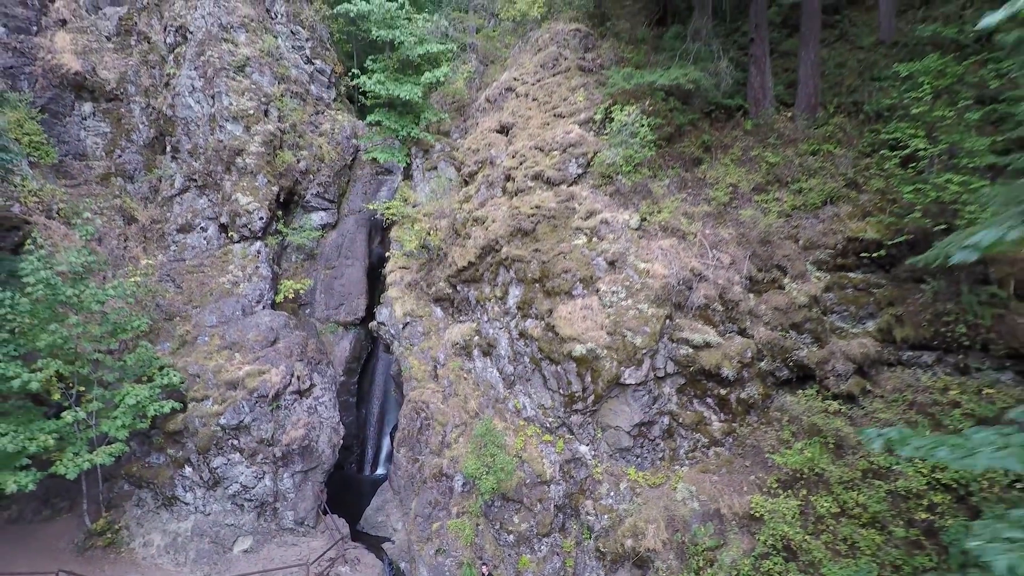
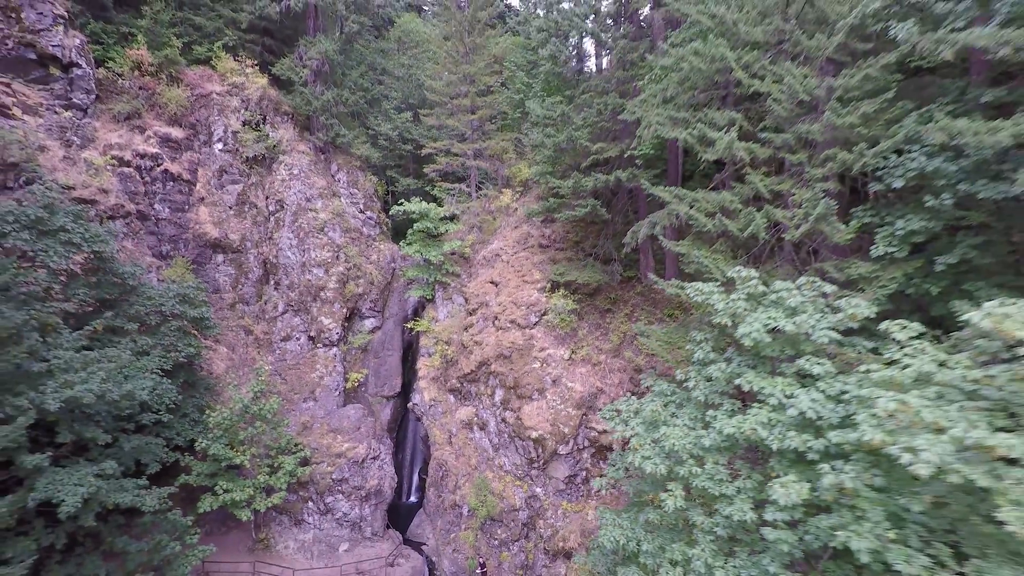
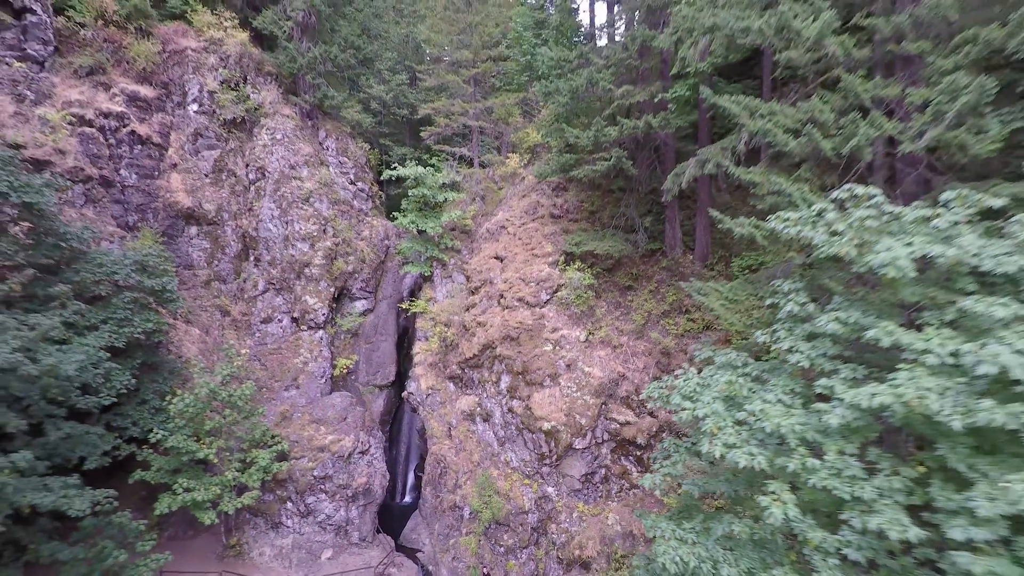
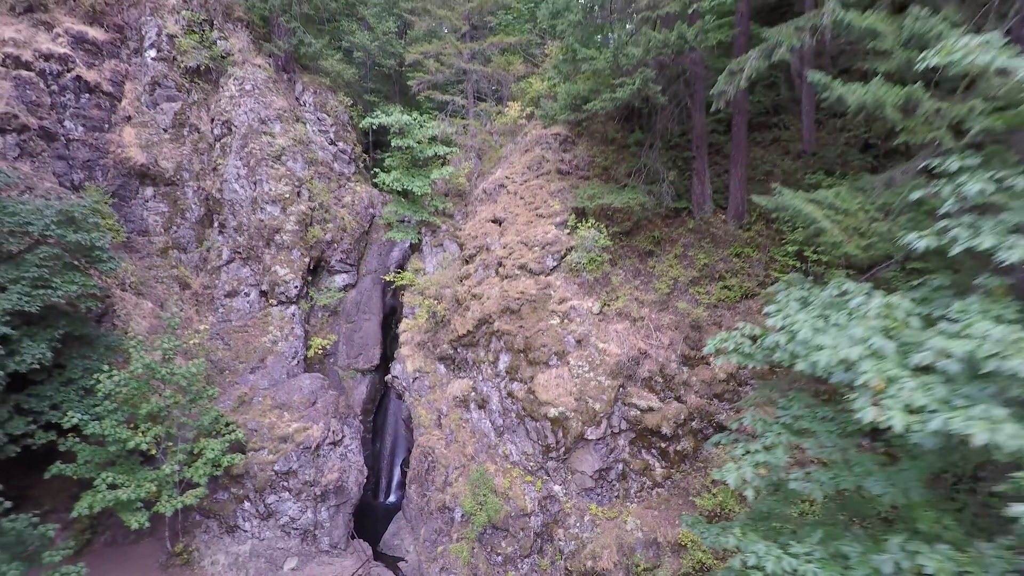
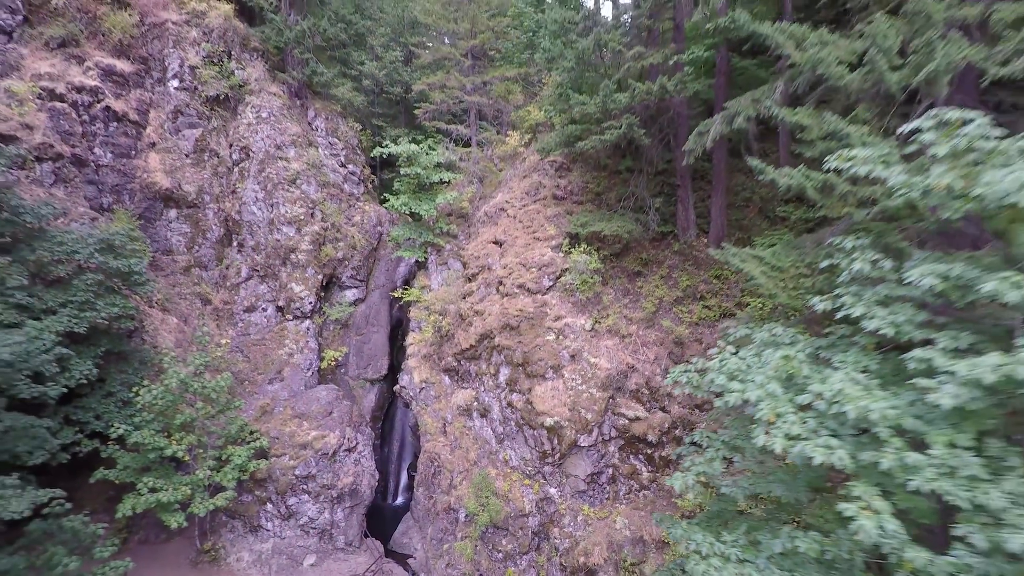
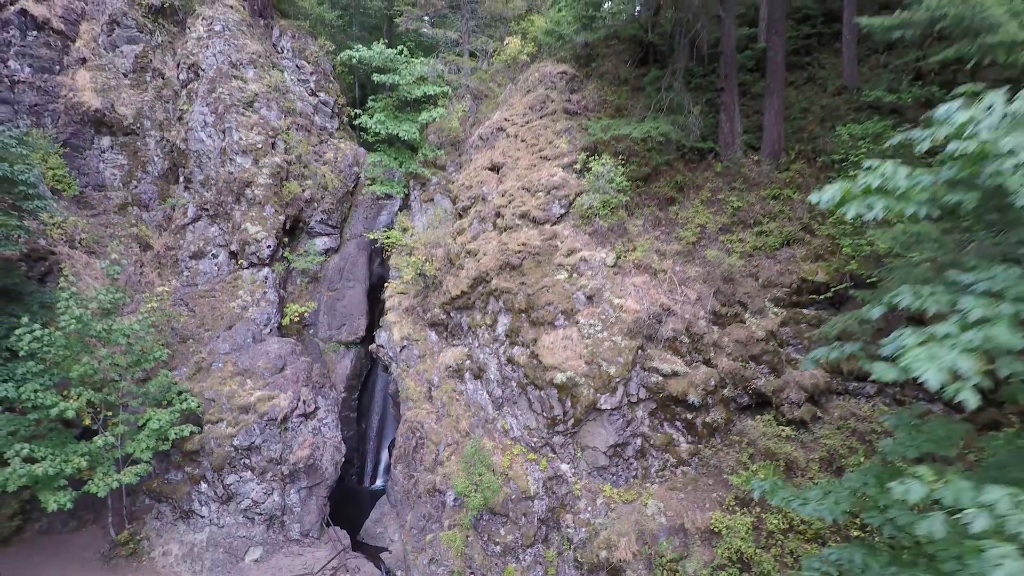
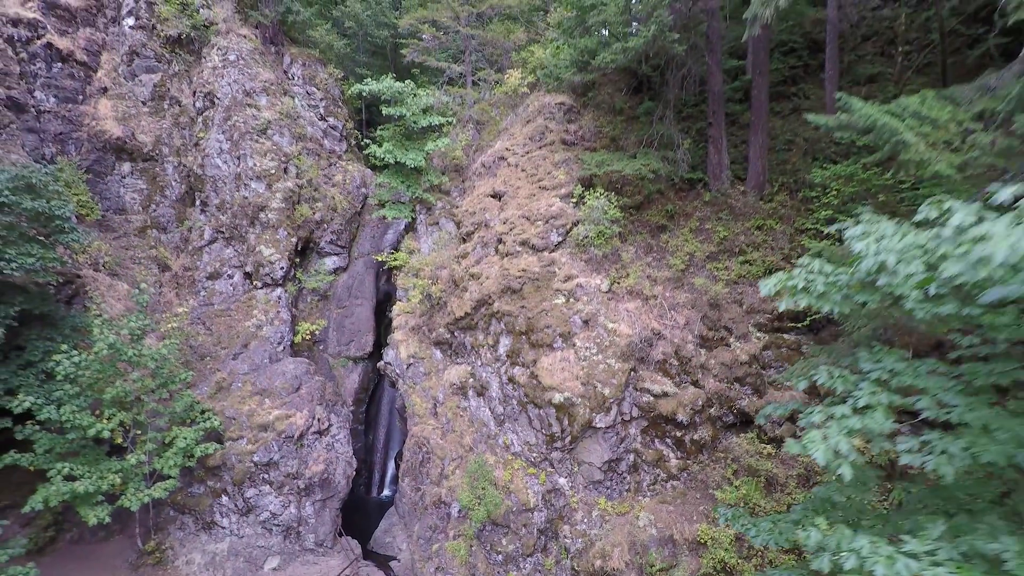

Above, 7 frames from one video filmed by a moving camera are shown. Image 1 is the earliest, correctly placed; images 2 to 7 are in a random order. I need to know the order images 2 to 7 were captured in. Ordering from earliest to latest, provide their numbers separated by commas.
6, 7, 4, 5, 3, 2
